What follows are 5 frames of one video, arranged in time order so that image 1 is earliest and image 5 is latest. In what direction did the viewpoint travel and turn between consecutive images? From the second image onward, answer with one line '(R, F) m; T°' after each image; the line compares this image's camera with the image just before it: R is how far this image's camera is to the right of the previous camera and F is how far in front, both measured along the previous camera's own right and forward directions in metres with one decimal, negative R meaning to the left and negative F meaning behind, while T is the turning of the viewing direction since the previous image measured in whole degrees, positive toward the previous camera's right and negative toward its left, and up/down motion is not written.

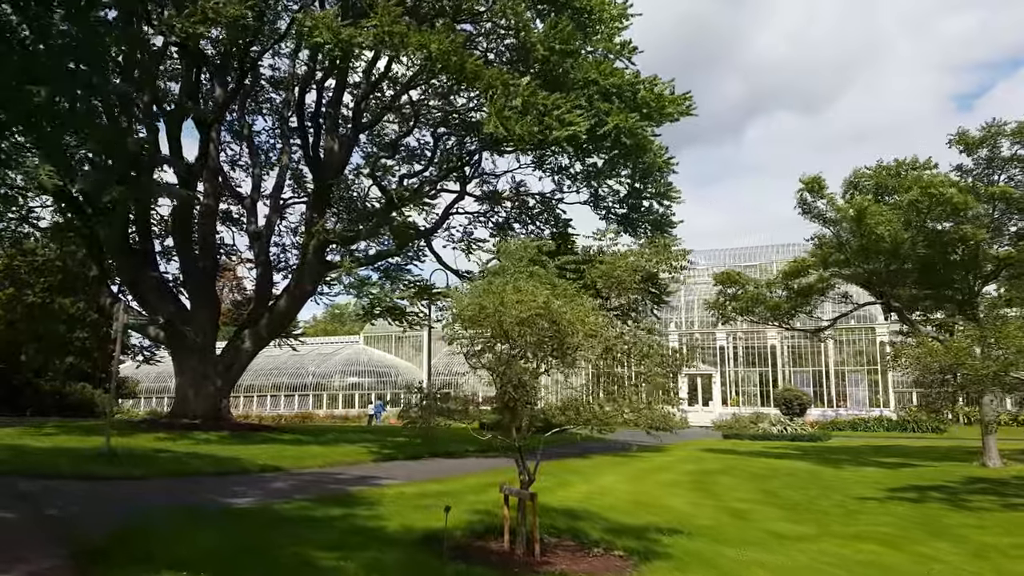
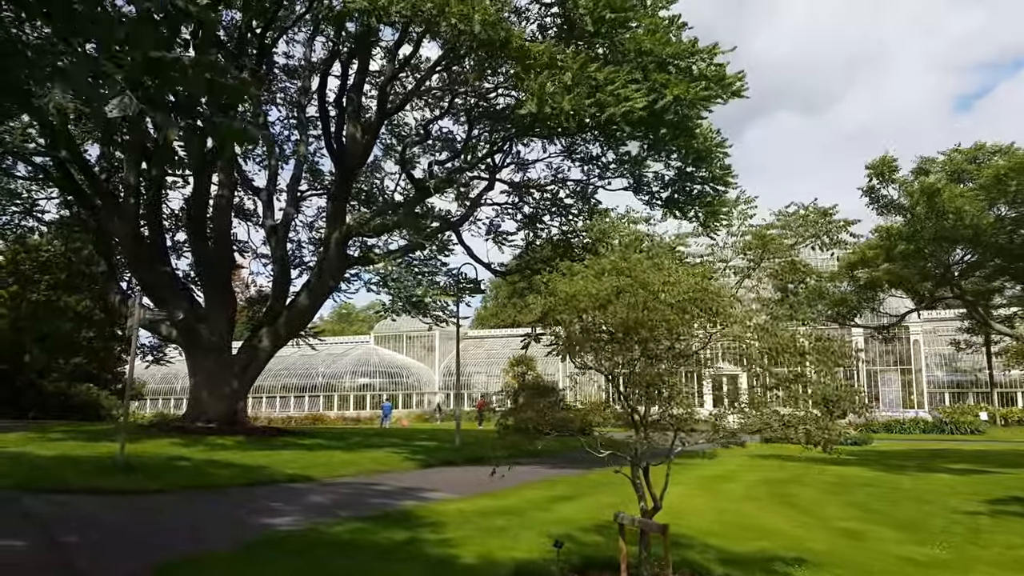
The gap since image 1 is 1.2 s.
(-0.9, +1.2) m; 0°
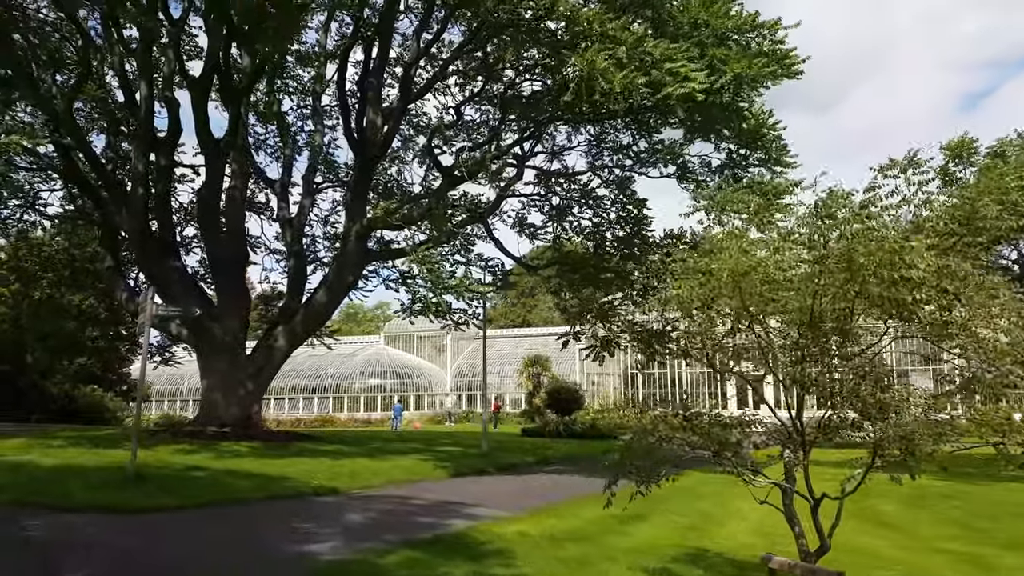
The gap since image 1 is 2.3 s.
(-0.7, +1.1) m; 0°
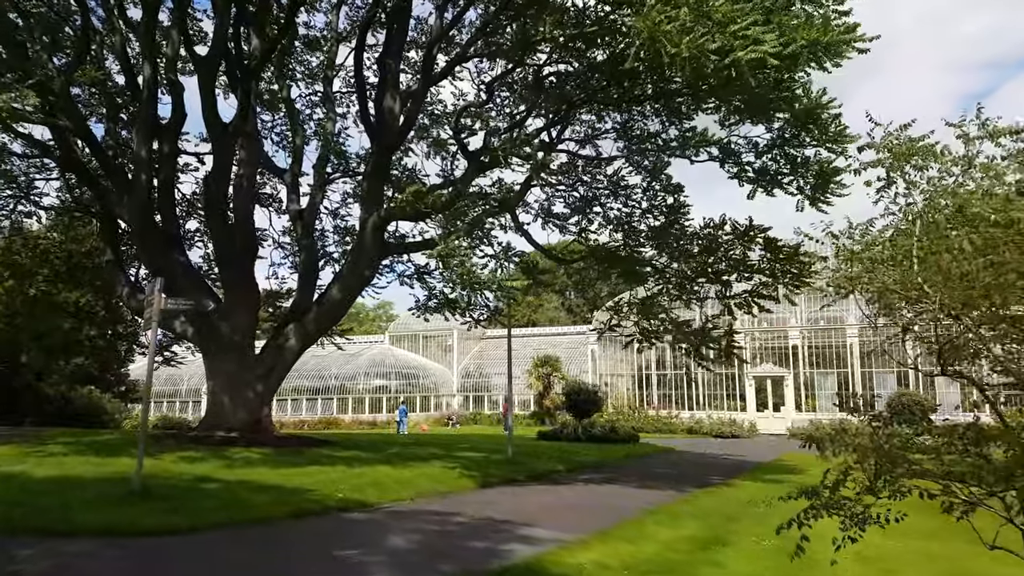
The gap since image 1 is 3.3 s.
(-0.7, +1.2) m; 0°
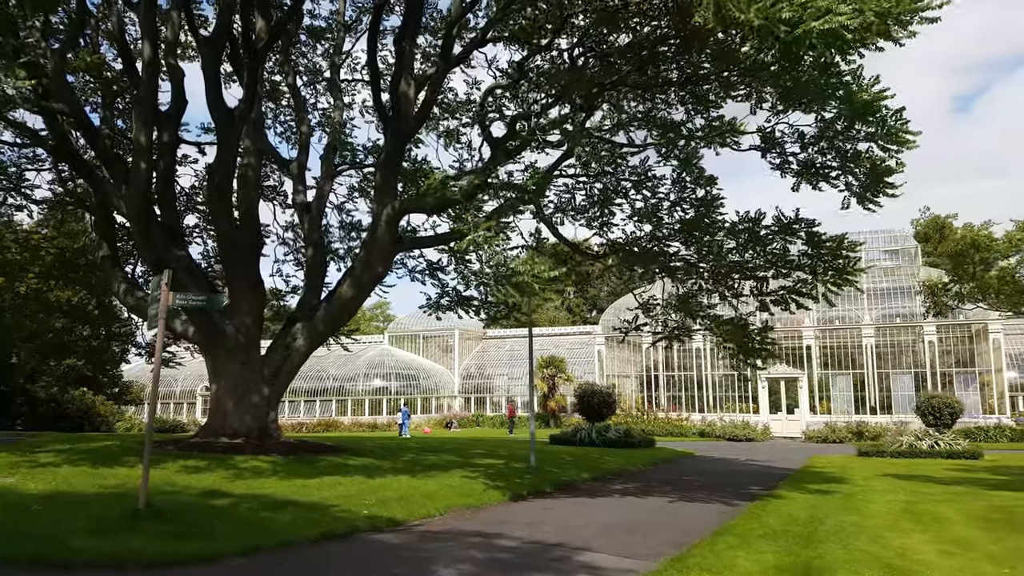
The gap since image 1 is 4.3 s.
(-0.7, +1.0) m; +1°
